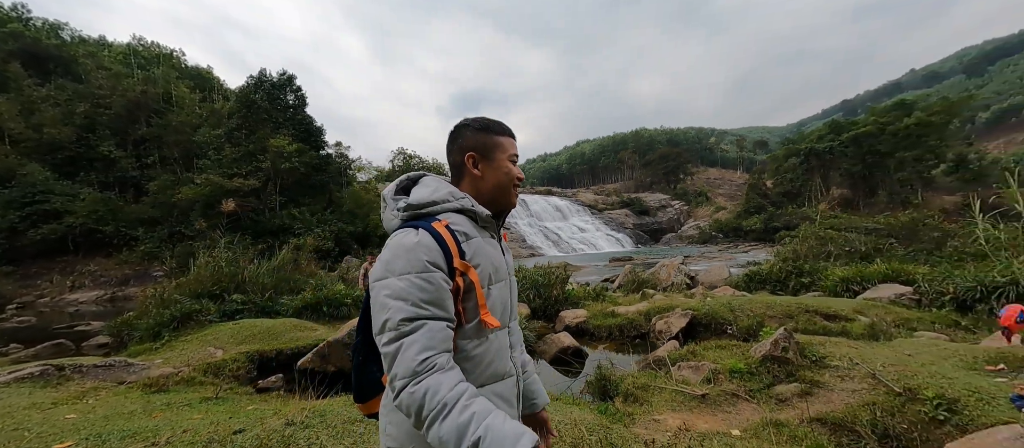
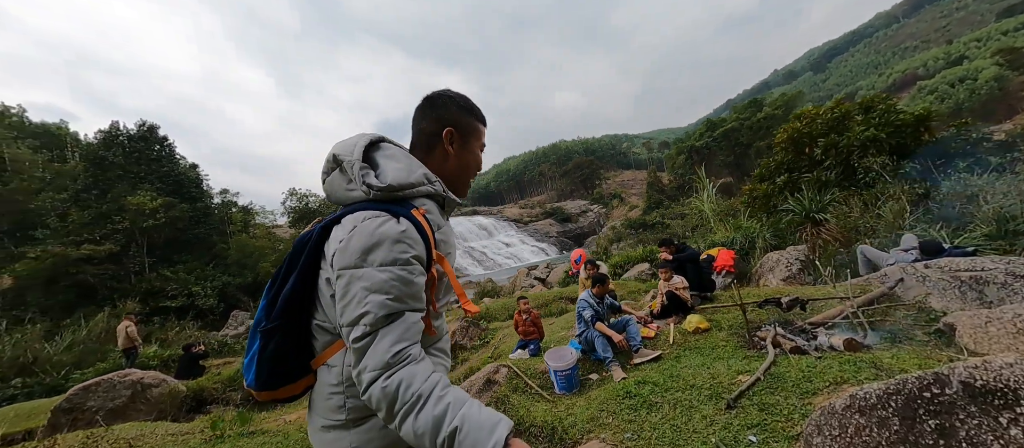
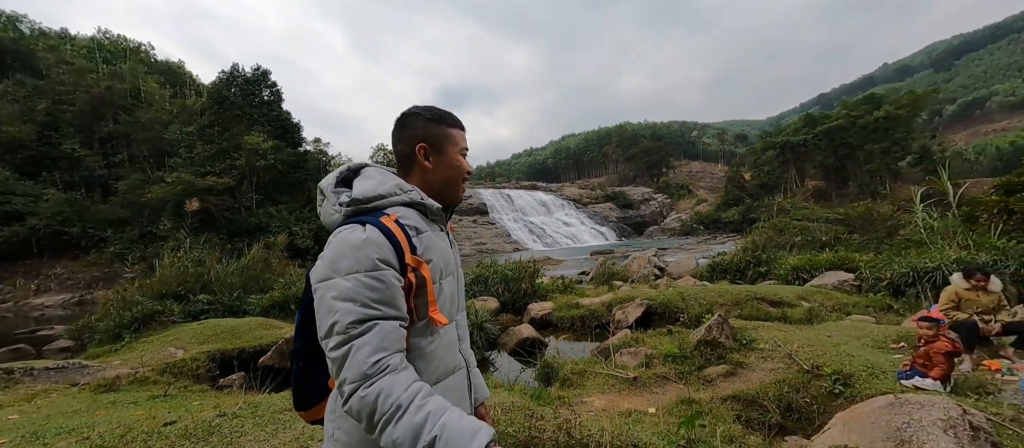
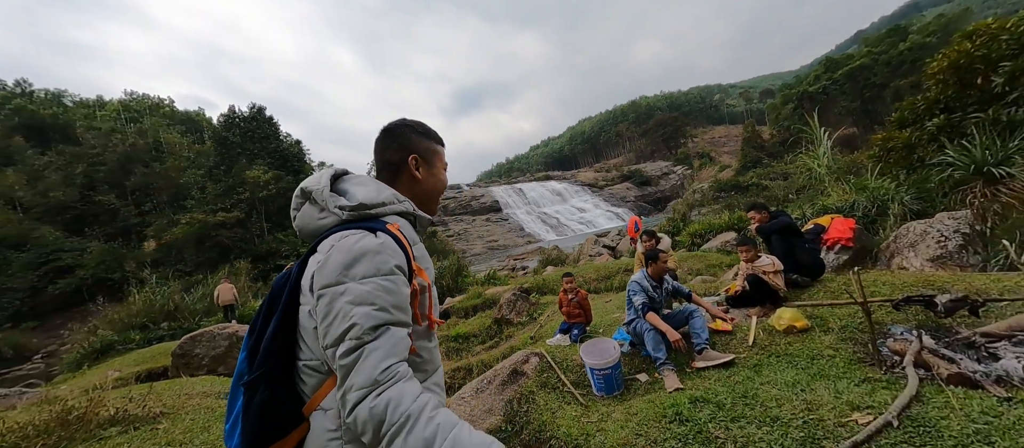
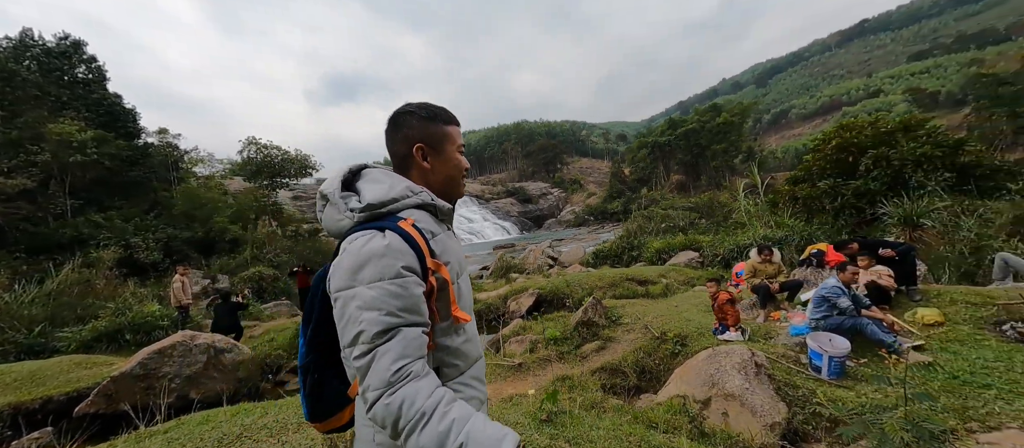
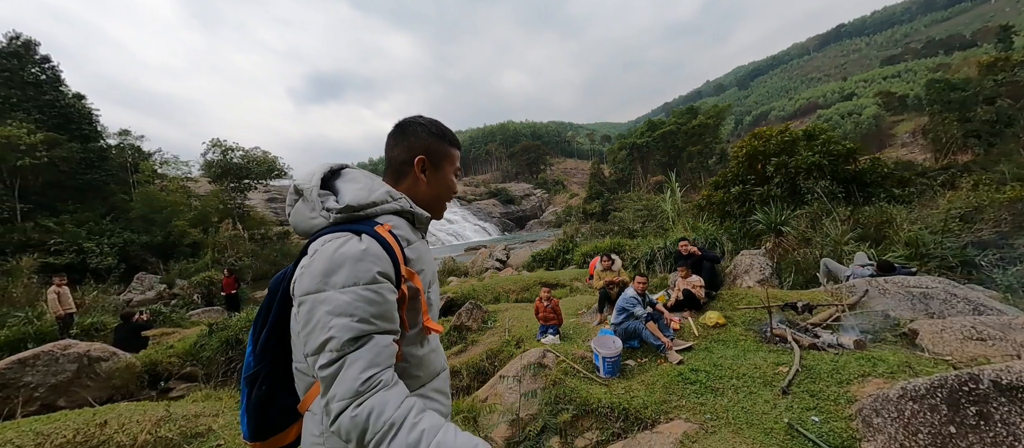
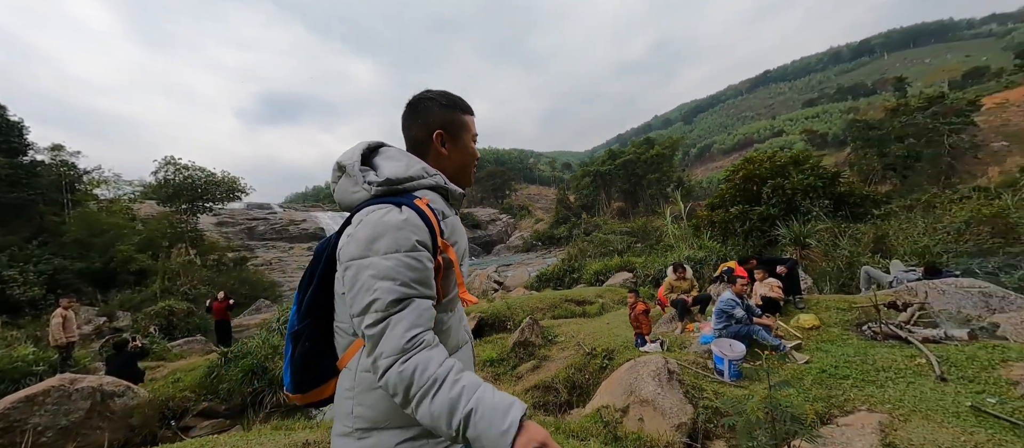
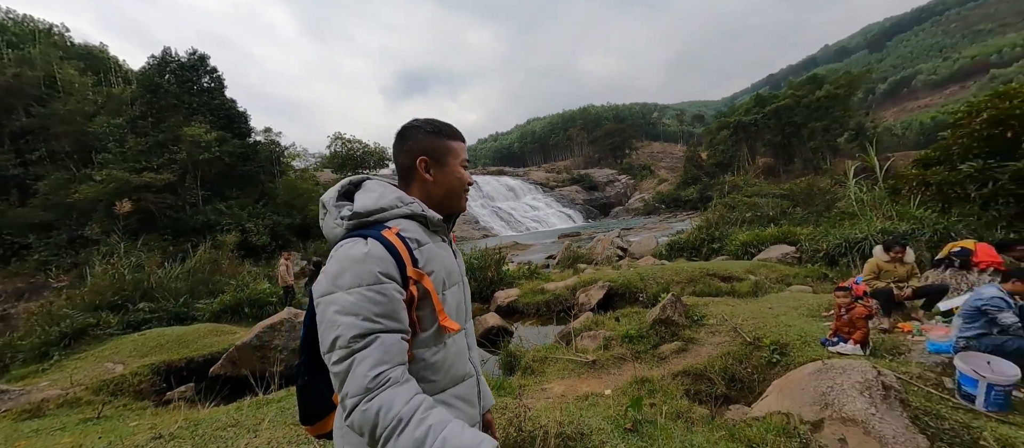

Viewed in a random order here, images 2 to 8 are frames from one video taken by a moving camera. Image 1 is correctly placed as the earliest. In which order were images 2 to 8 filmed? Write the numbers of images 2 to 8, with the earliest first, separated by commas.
3, 8, 5, 7, 6, 2, 4
